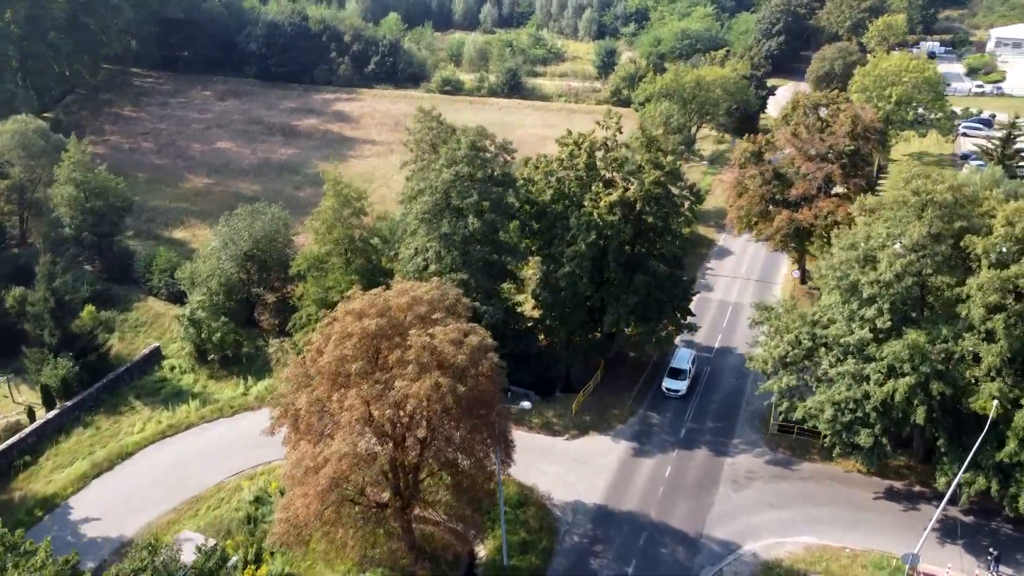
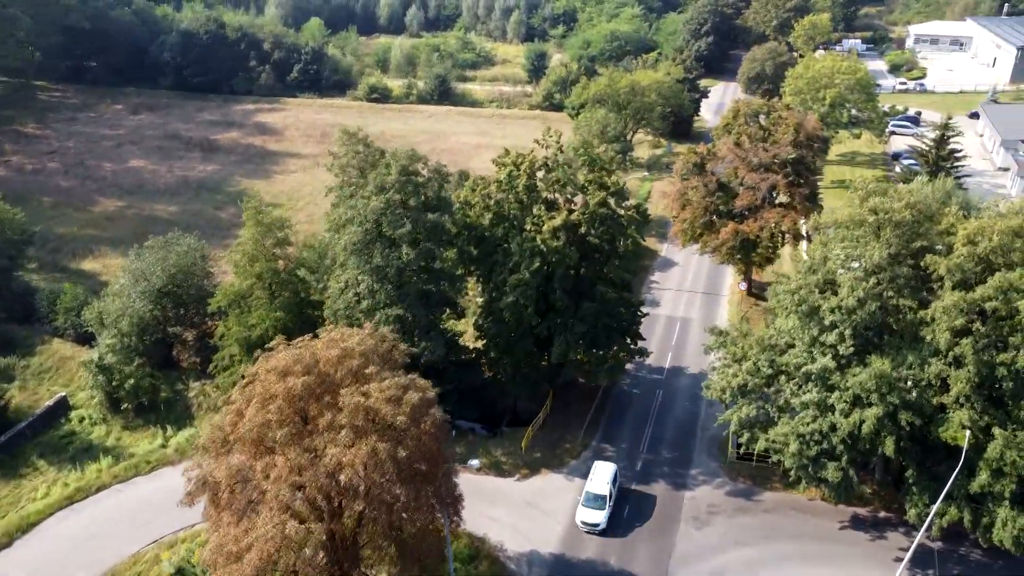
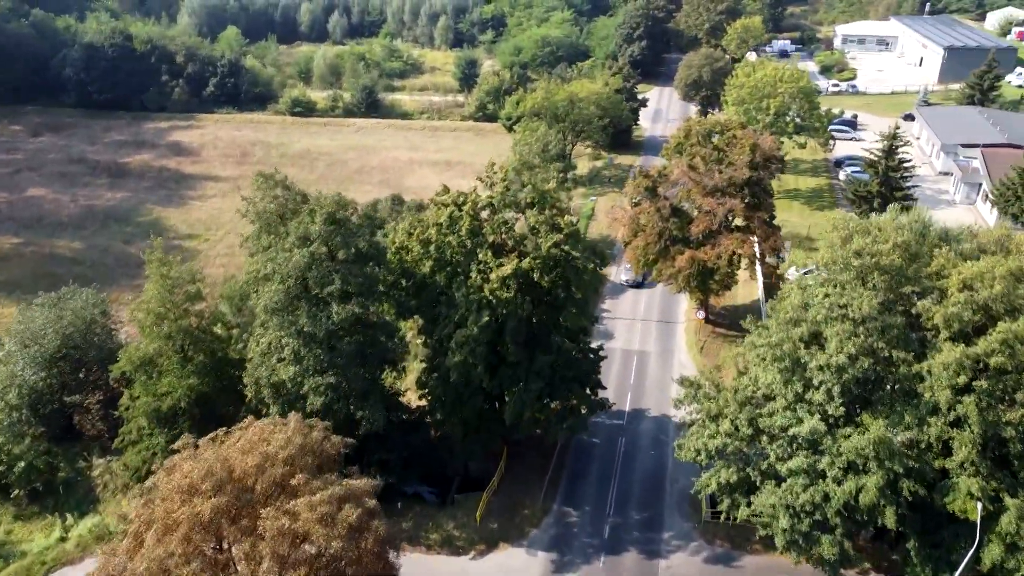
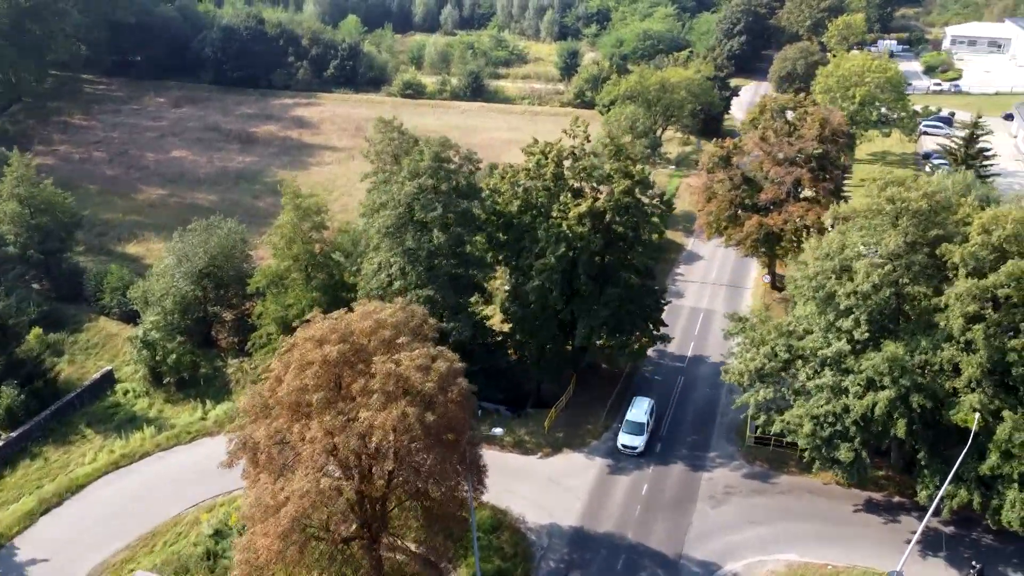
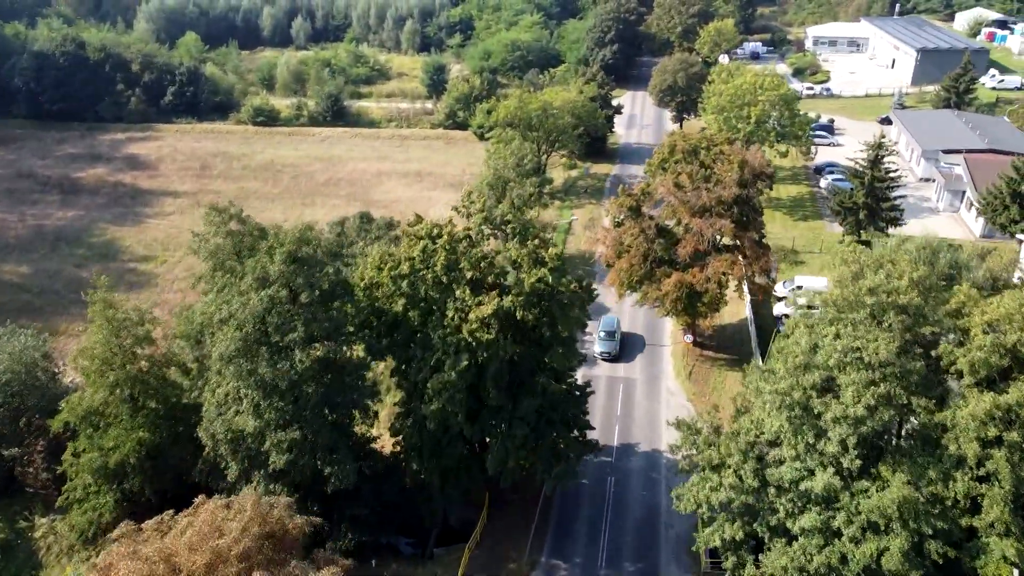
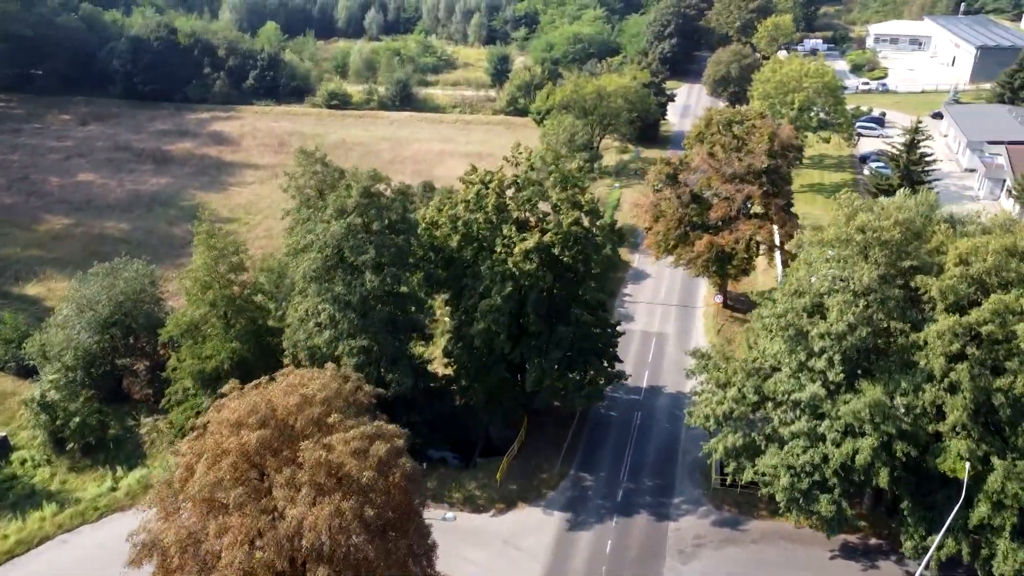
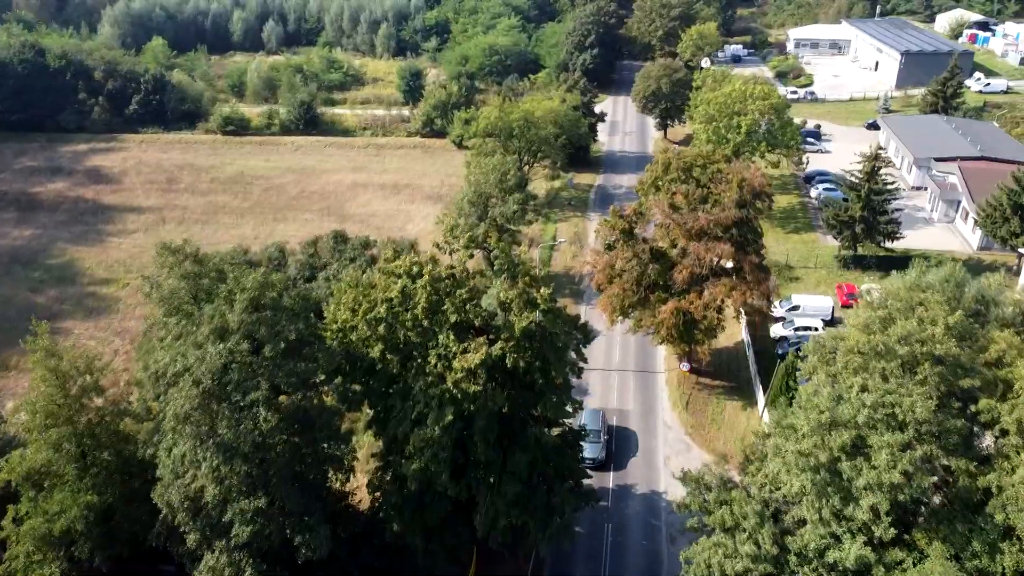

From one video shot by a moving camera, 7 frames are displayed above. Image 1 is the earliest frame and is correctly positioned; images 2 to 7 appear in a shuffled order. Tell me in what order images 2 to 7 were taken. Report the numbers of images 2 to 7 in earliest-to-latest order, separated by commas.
4, 2, 6, 3, 5, 7
